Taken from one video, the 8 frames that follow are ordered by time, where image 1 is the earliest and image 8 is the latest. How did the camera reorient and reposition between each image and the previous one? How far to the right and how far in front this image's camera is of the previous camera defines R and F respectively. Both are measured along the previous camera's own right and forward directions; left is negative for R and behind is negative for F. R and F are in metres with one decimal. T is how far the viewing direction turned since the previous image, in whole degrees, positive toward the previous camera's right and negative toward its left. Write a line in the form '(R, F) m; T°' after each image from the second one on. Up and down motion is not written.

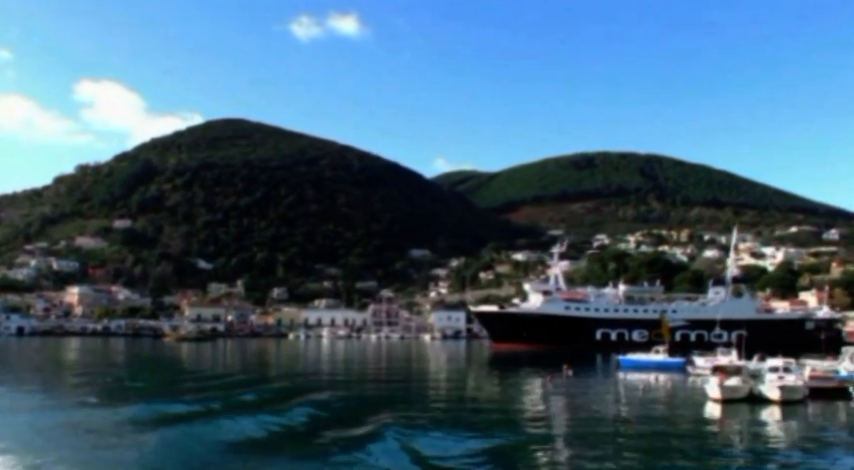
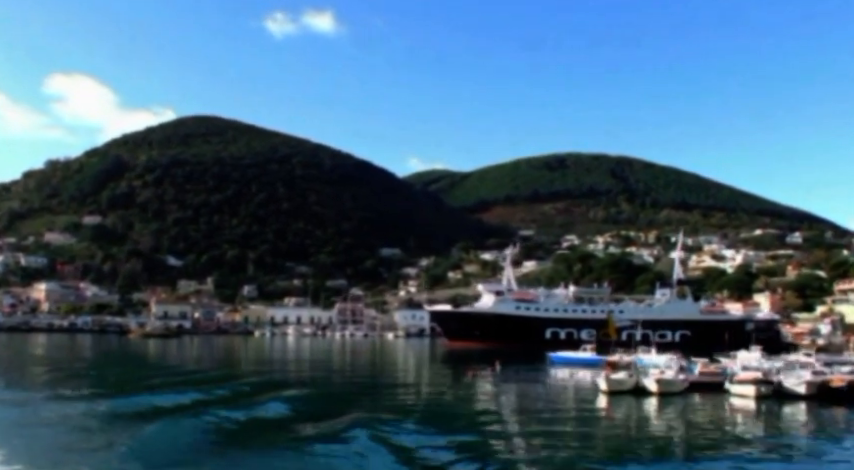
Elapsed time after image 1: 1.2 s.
(+1.3, -2.0) m; +2°
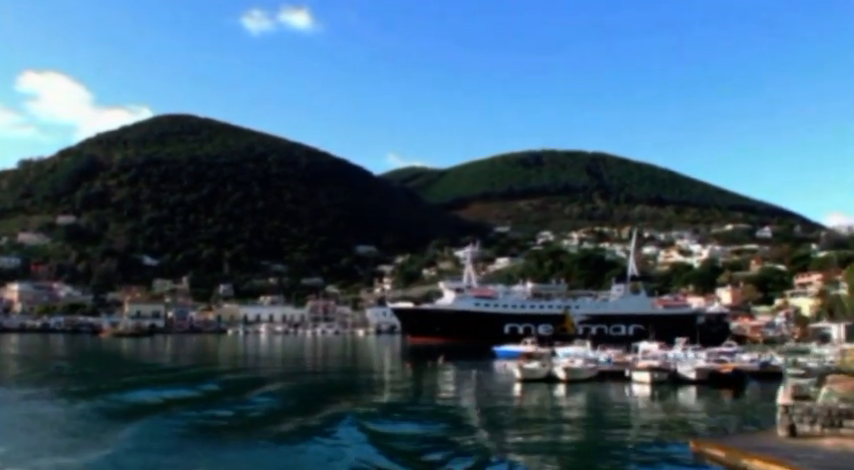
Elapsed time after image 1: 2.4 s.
(+1.4, -1.9) m; +1°
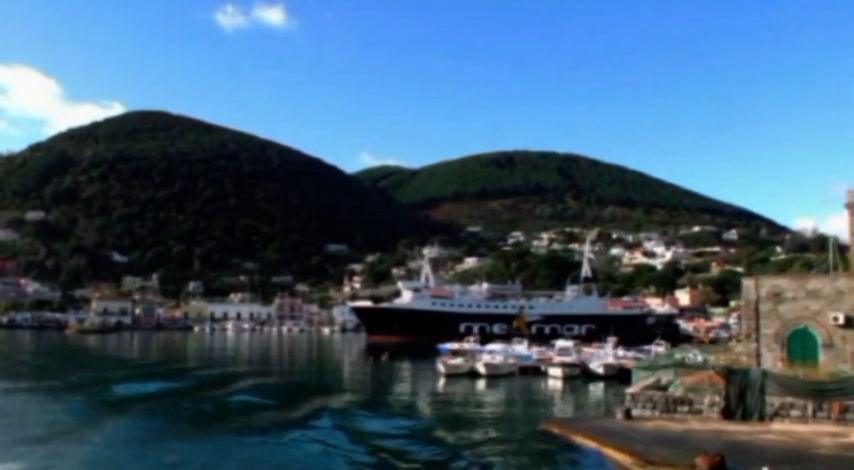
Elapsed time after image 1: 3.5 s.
(+1.3, -1.8) m; +2°
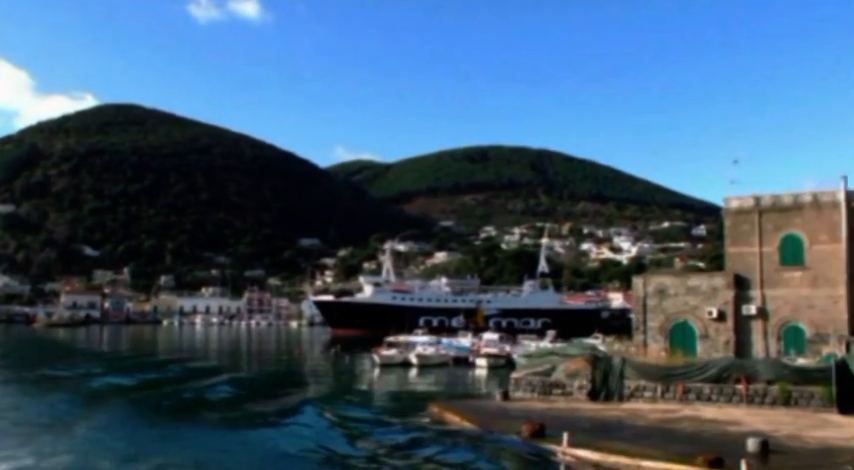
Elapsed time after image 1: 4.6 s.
(+1.3, -1.8) m; +2°
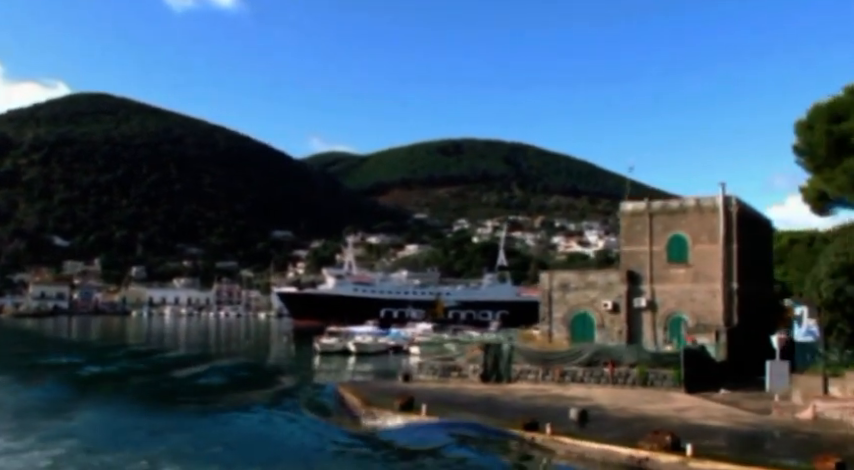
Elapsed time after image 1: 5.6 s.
(+1.3, -1.9) m; +2°
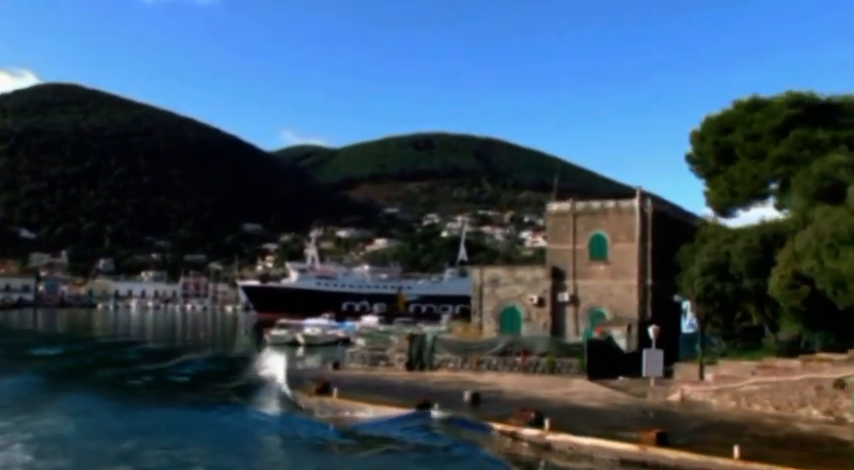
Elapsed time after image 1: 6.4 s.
(+1.0, -1.3) m; +2°
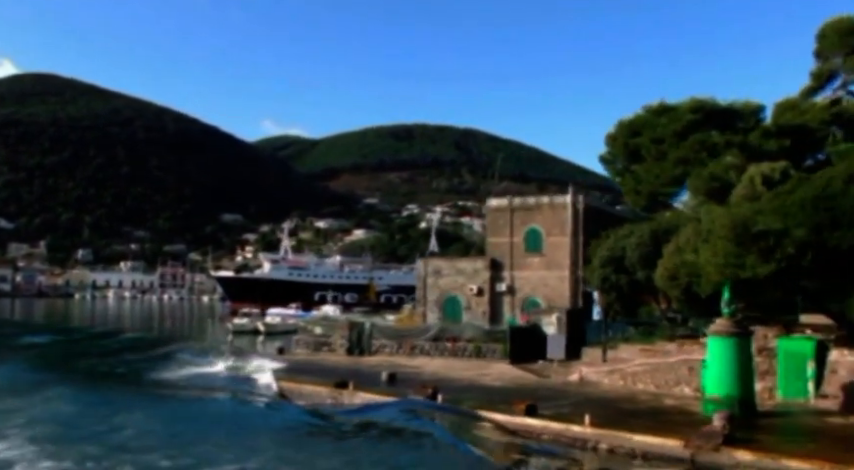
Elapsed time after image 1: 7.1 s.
(+1.0, -1.3) m; +1°
